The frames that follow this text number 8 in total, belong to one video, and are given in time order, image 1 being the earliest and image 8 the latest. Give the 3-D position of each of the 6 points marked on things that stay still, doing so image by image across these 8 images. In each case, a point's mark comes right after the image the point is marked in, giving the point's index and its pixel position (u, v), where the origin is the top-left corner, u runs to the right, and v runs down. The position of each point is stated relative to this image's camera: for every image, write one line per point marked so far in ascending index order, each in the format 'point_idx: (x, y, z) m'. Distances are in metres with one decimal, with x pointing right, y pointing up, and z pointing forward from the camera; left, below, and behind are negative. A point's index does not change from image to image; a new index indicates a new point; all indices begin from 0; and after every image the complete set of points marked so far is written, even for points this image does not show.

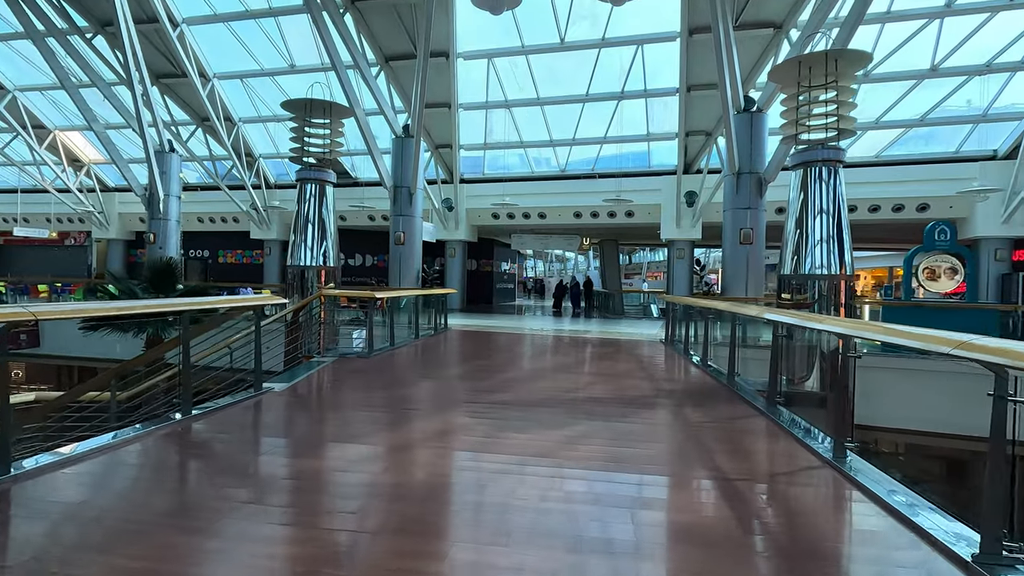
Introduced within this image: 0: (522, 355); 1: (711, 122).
0: (+0.3, -1.1, +9.1) m
1: (+5.7, +4.7, +15.3) m
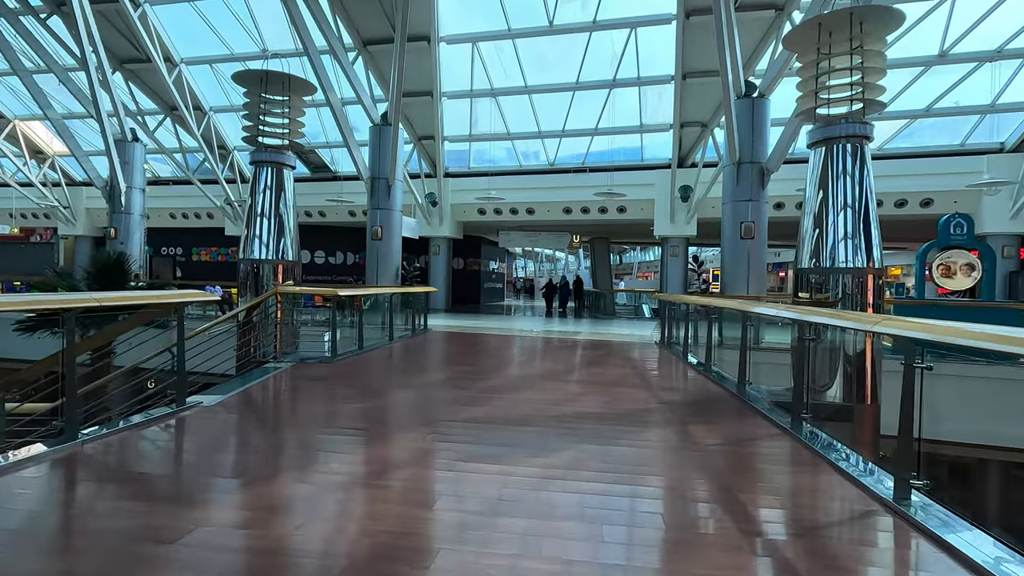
0: (0.0, -1.1, +8.3) m
1: (+5.3, +4.7, +14.6) m
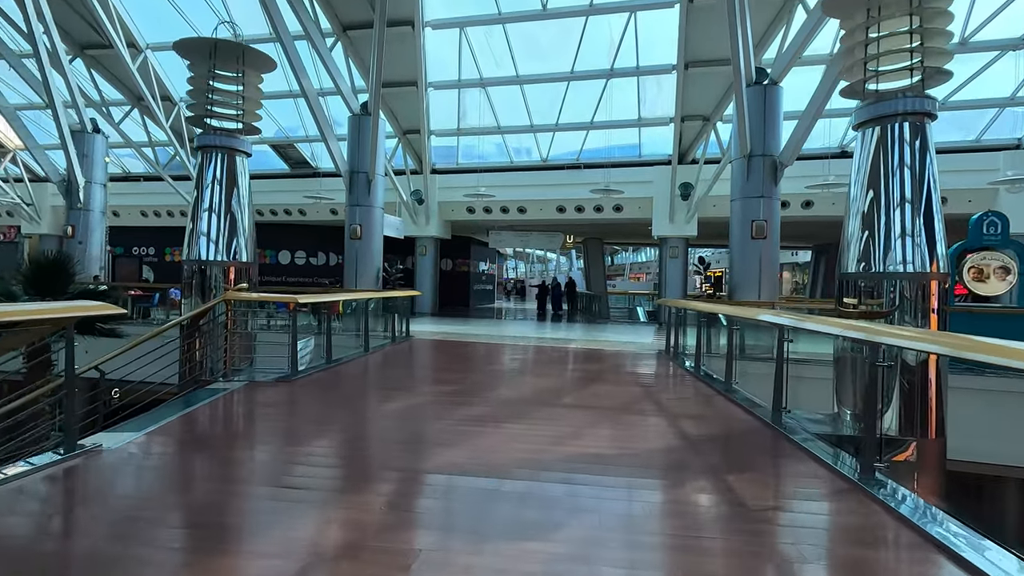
0: (-0.2, -1.2, +7.3) m
1: (+5.1, +4.6, +13.7) m
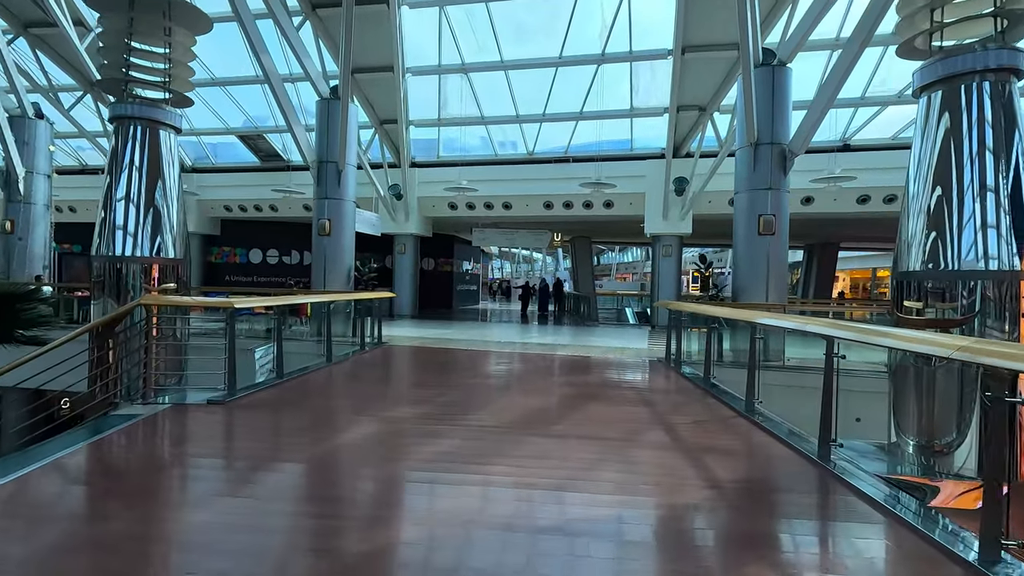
0: (-0.4, -1.2, +6.4) m
1: (+4.7, +4.6, +12.9) m
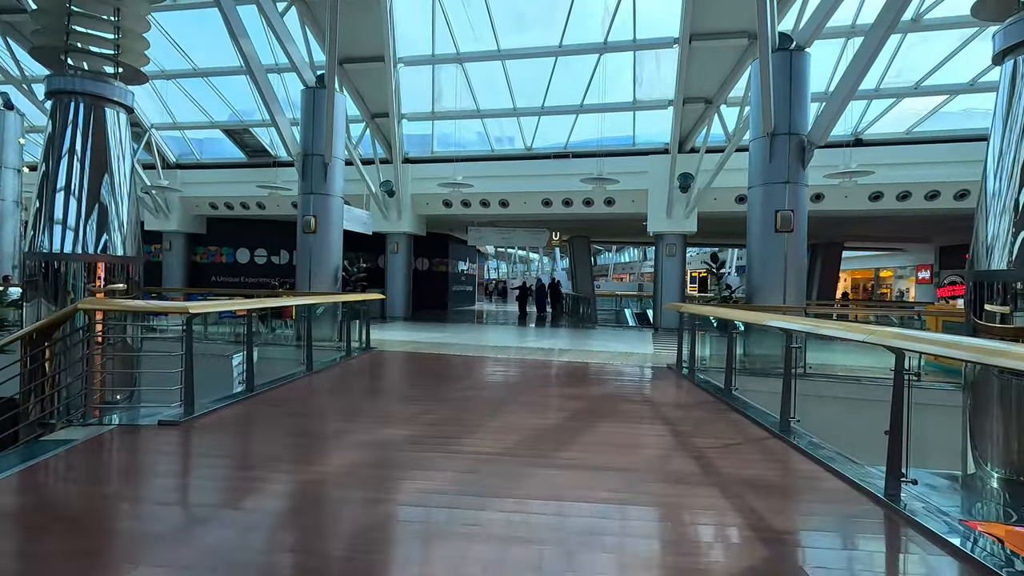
0: (-0.4, -1.2, +5.7) m
1: (+4.7, +4.6, +12.3) m
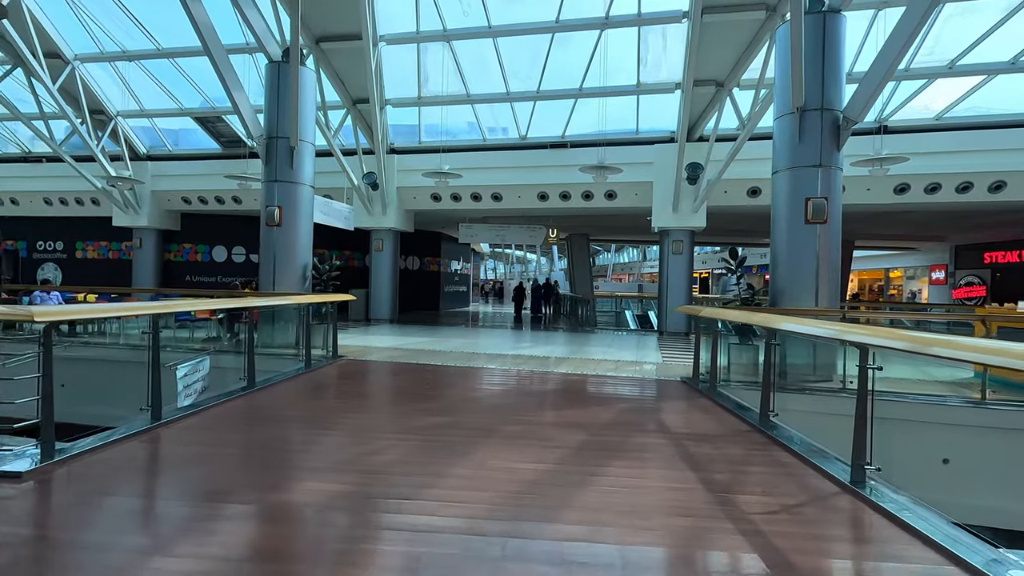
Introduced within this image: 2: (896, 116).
0: (-0.5, -1.2, +4.6) m
1: (+4.5, +4.6, +11.2) m
2: (+8.4, +3.8, +11.7) m
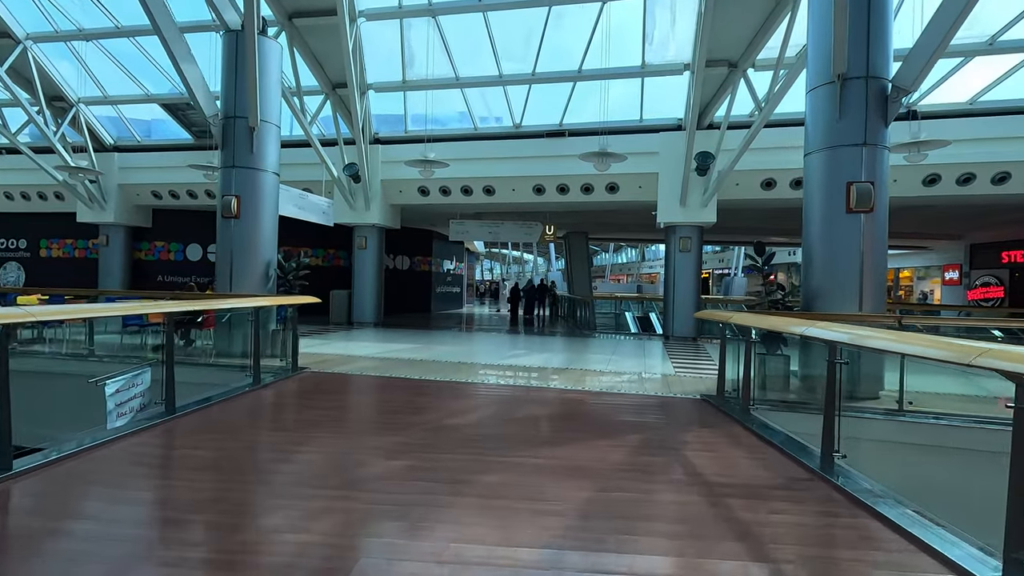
0: (-0.6, -1.2, +3.5) m
1: (+4.3, +4.6, +10.1) m
2: (+8.3, +3.7, +10.7) m
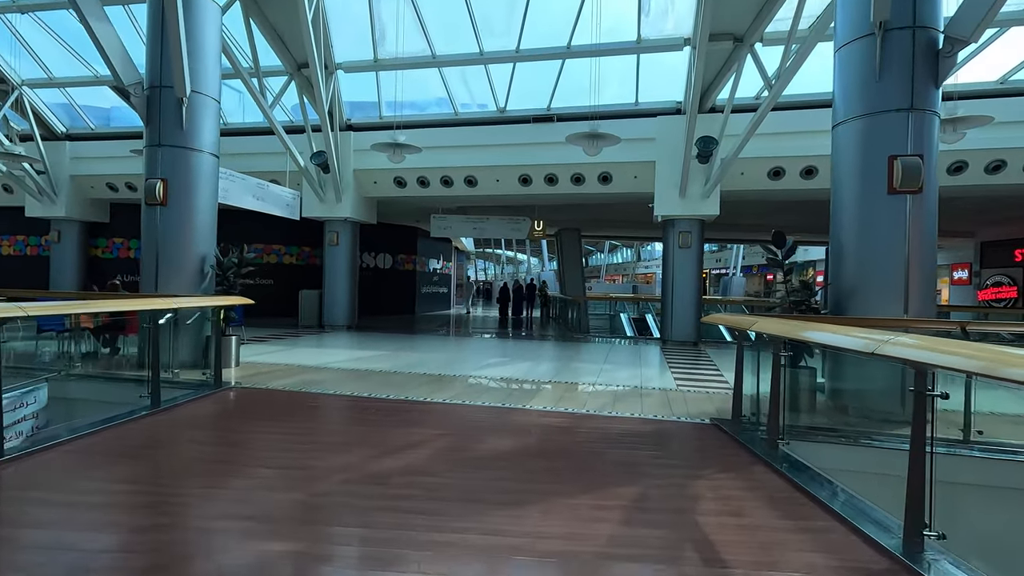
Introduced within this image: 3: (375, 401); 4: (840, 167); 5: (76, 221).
0: (-0.9, -1.2, +2.4) m
1: (+4.0, +4.6, +9.1) m
2: (+7.9, +3.8, +9.6) m
3: (-1.5, -1.2, +5.8) m
4: (+3.2, +1.2, +5.2) m
5: (-11.8, +1.8, +14.5) m
